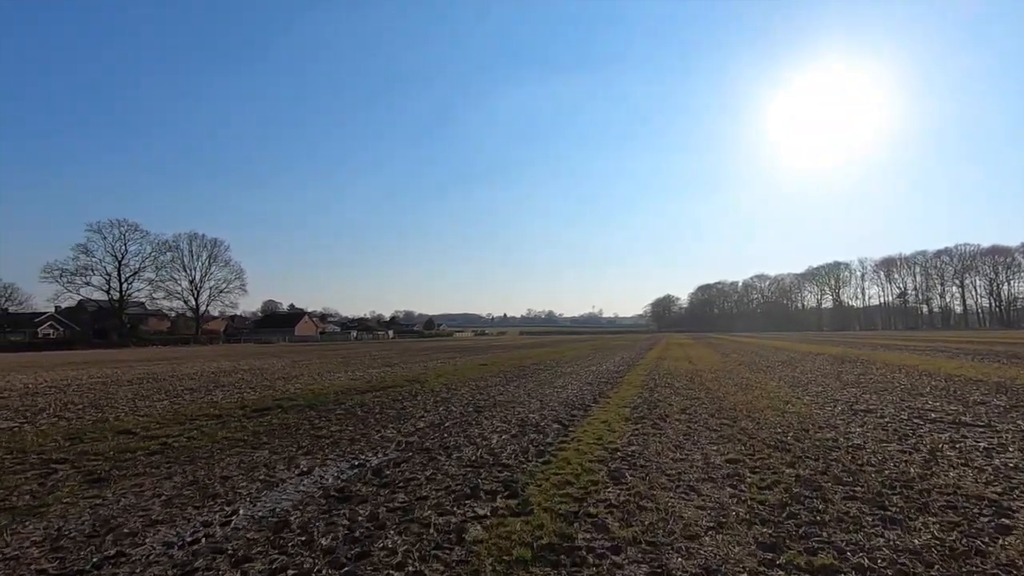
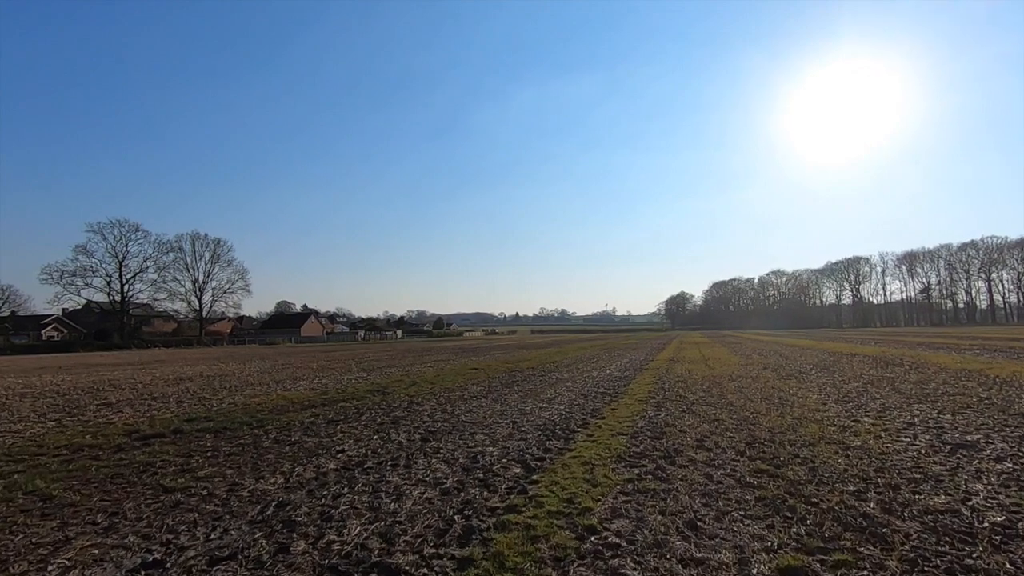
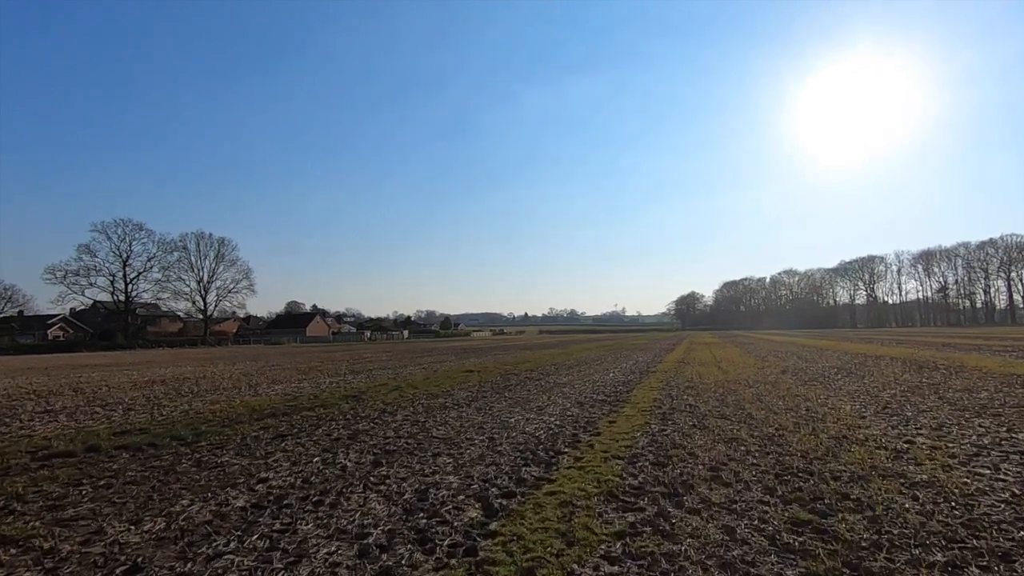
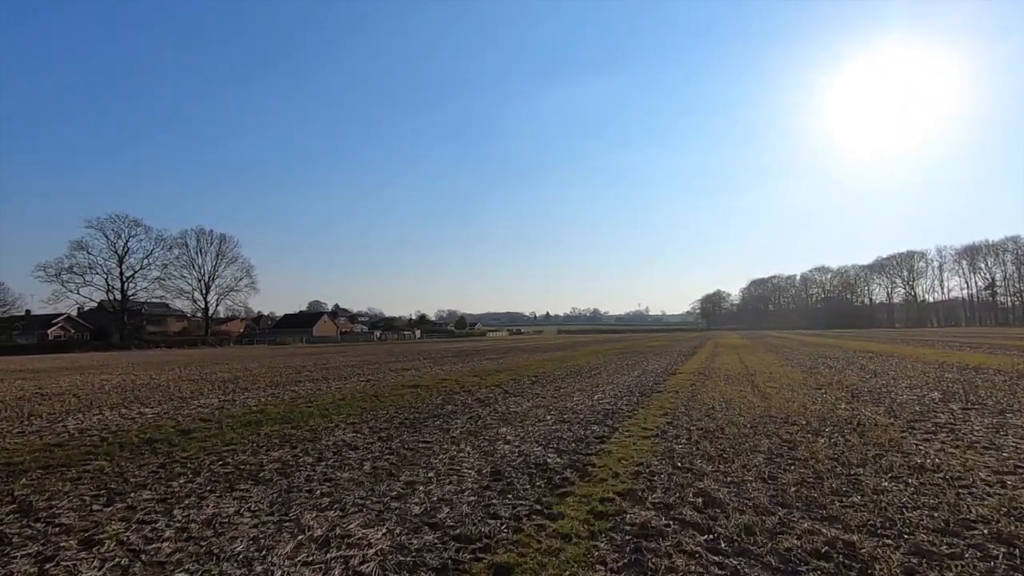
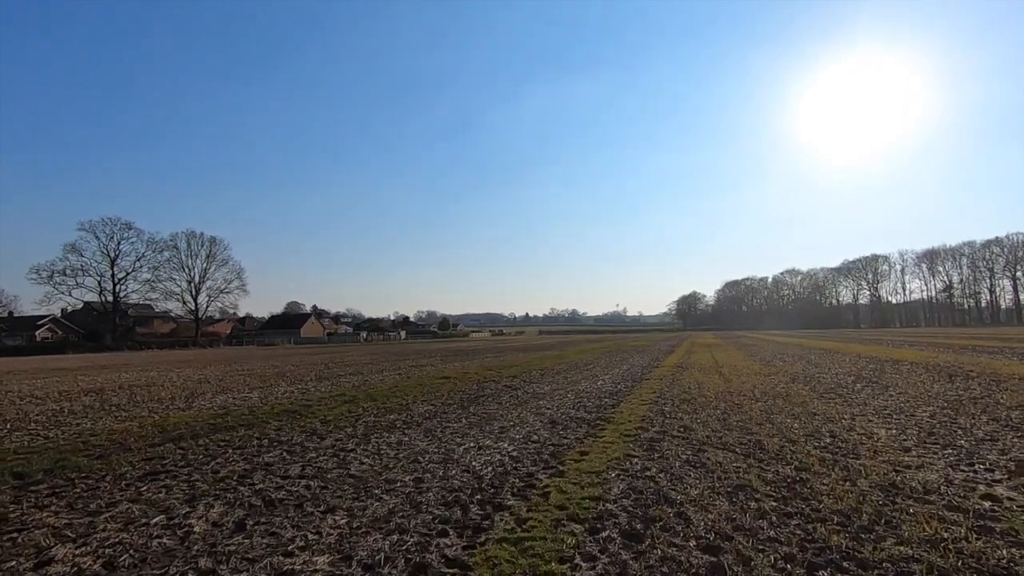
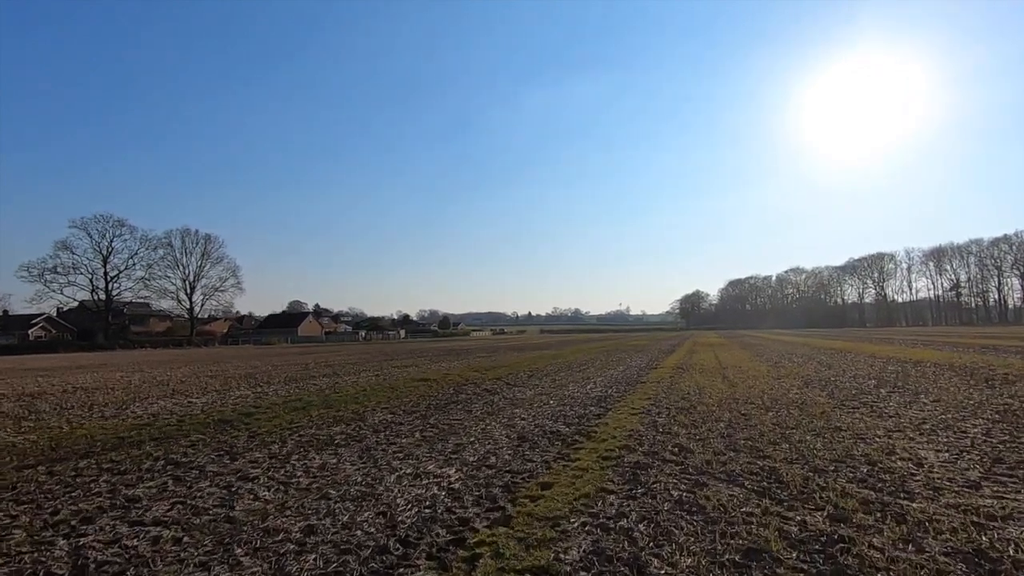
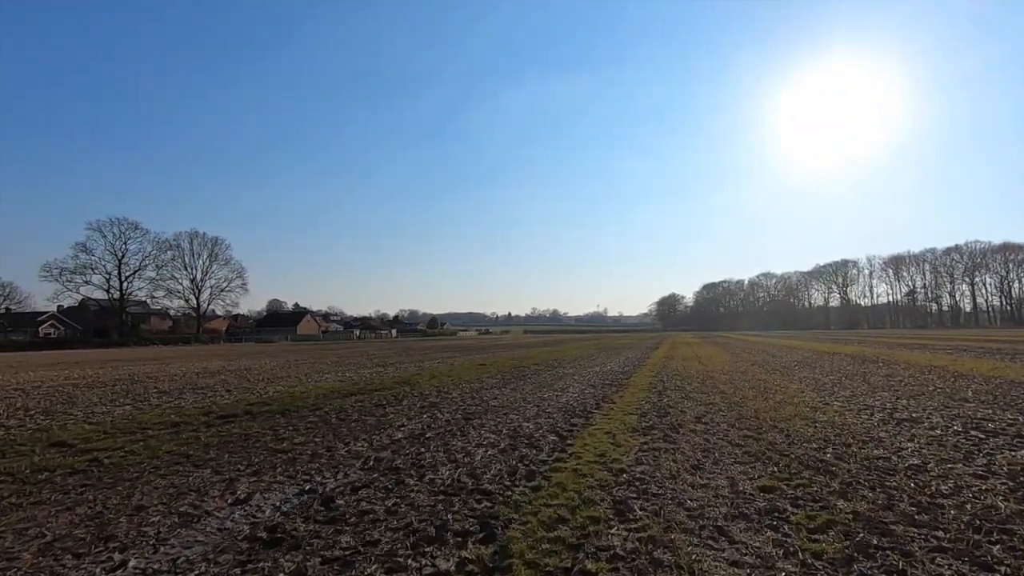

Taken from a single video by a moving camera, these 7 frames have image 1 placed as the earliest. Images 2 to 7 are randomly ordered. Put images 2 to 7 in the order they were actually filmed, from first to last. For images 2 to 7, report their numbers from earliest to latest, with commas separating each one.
7, 2, 3, 5, 6, 4
